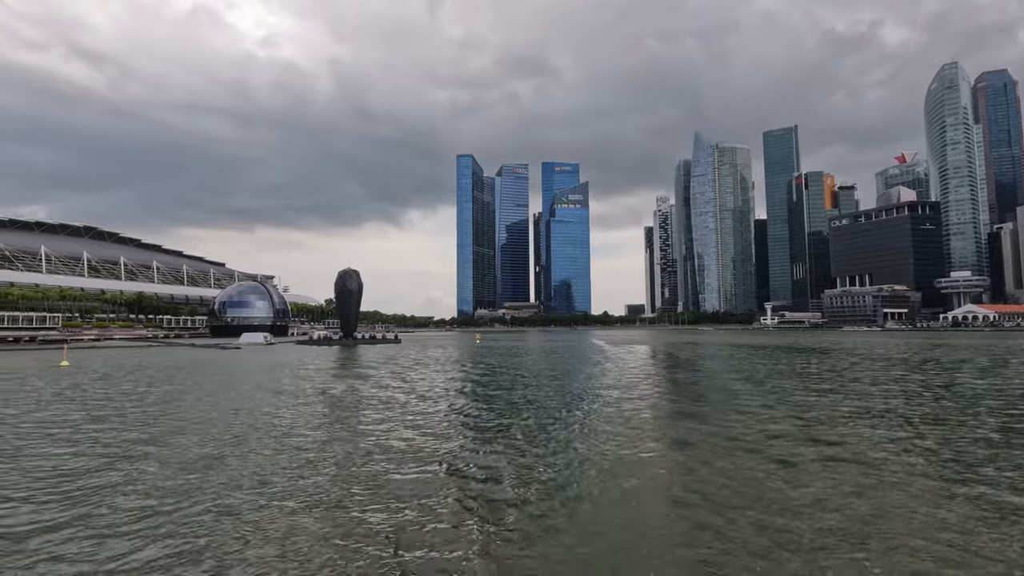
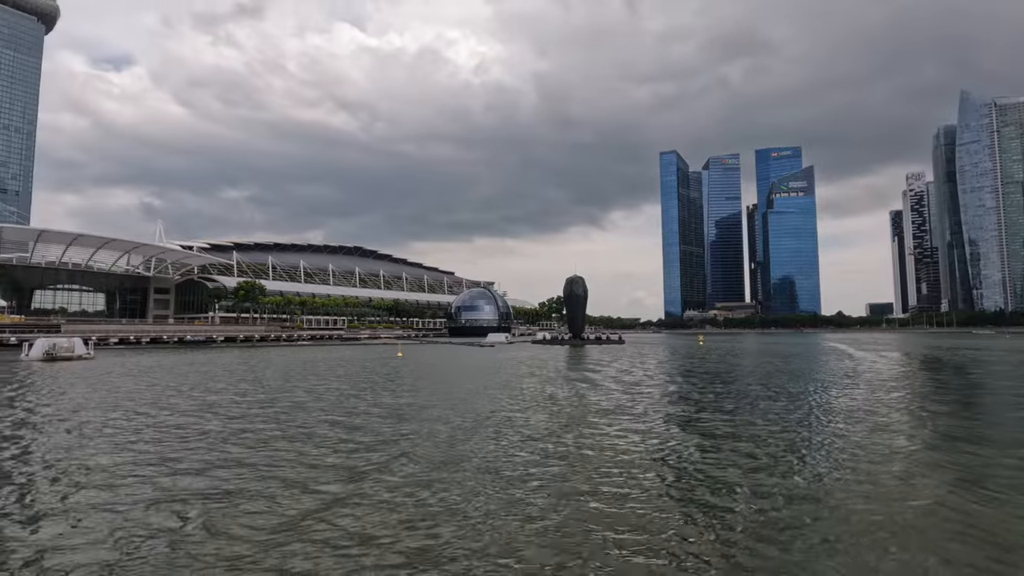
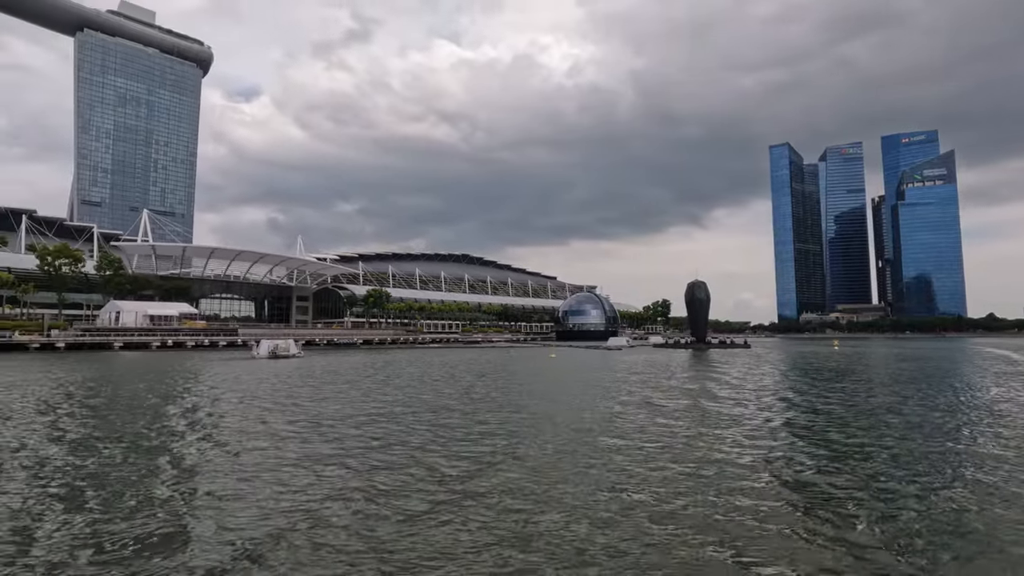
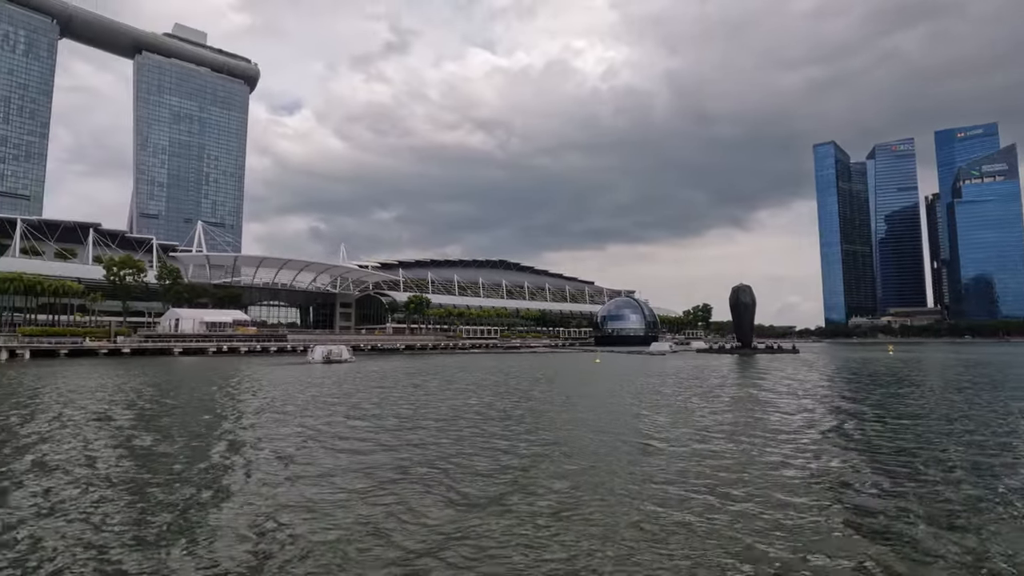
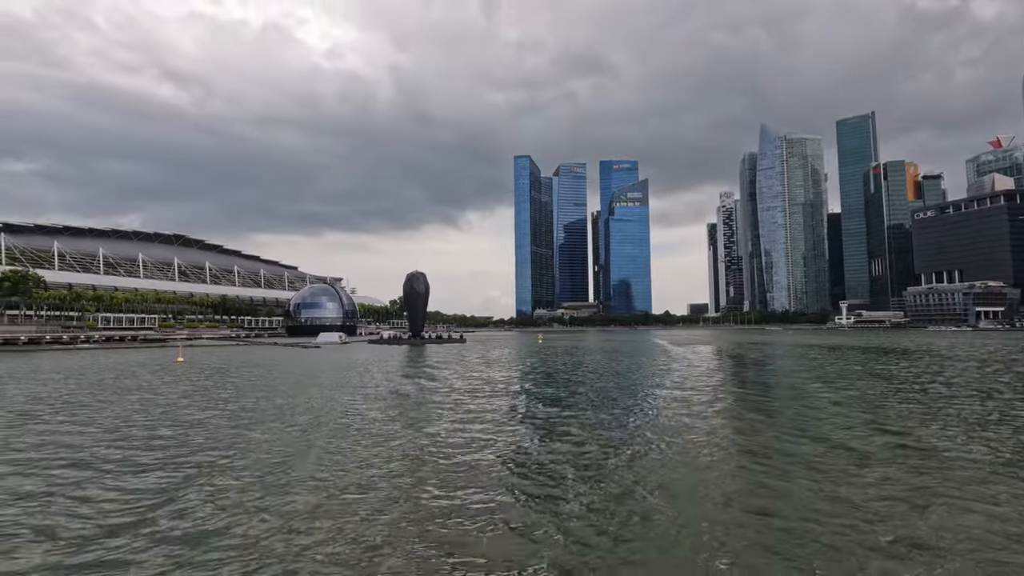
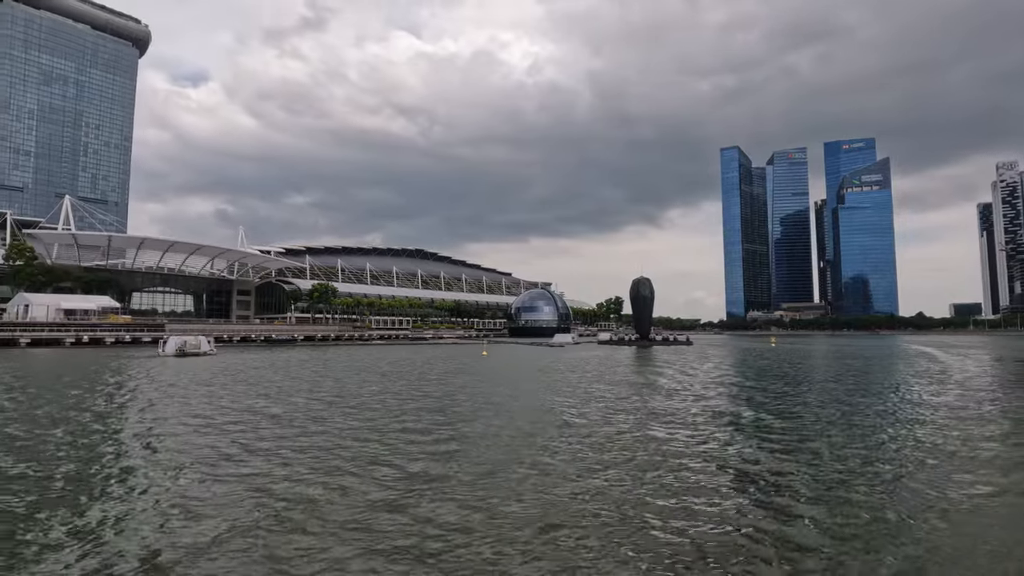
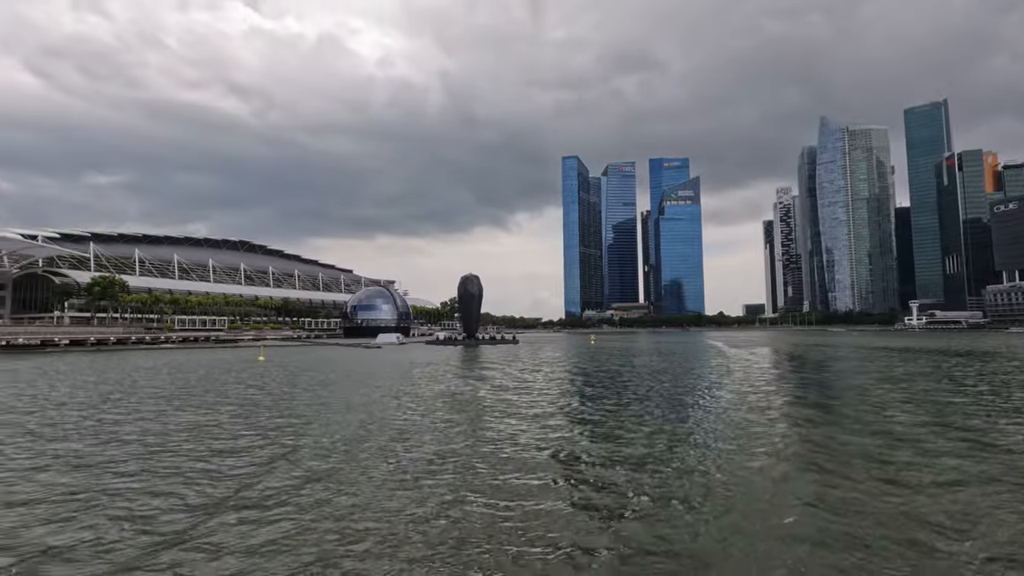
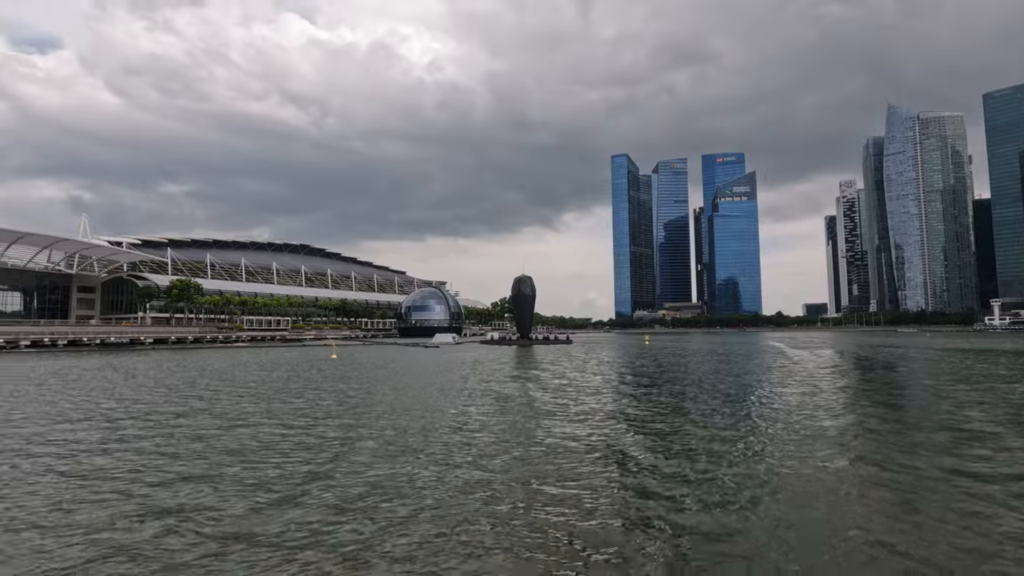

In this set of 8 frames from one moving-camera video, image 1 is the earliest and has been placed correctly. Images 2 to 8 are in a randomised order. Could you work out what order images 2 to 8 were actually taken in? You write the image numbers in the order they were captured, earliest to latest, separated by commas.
5, 7, 8, 2, 6, 3, 4
